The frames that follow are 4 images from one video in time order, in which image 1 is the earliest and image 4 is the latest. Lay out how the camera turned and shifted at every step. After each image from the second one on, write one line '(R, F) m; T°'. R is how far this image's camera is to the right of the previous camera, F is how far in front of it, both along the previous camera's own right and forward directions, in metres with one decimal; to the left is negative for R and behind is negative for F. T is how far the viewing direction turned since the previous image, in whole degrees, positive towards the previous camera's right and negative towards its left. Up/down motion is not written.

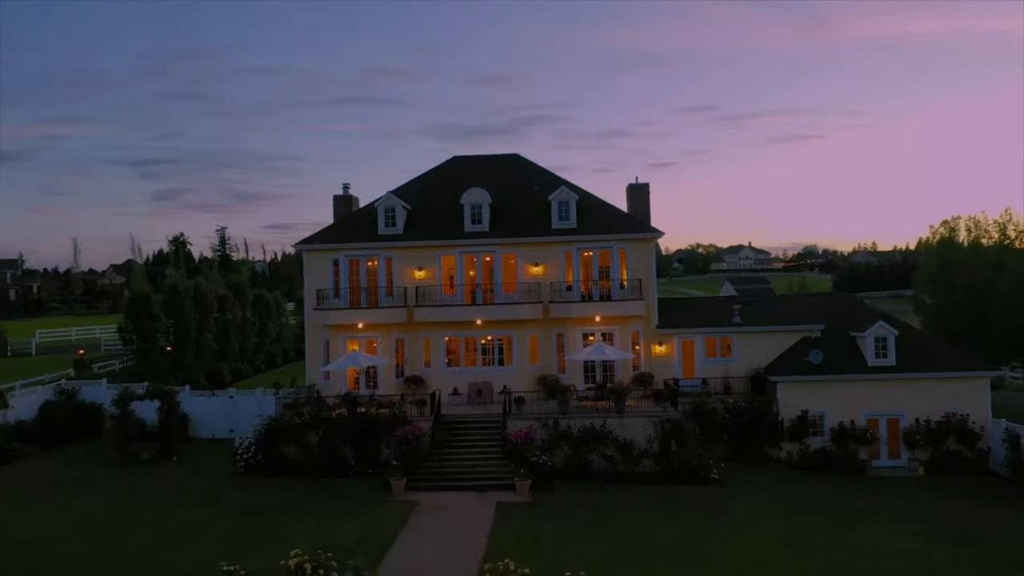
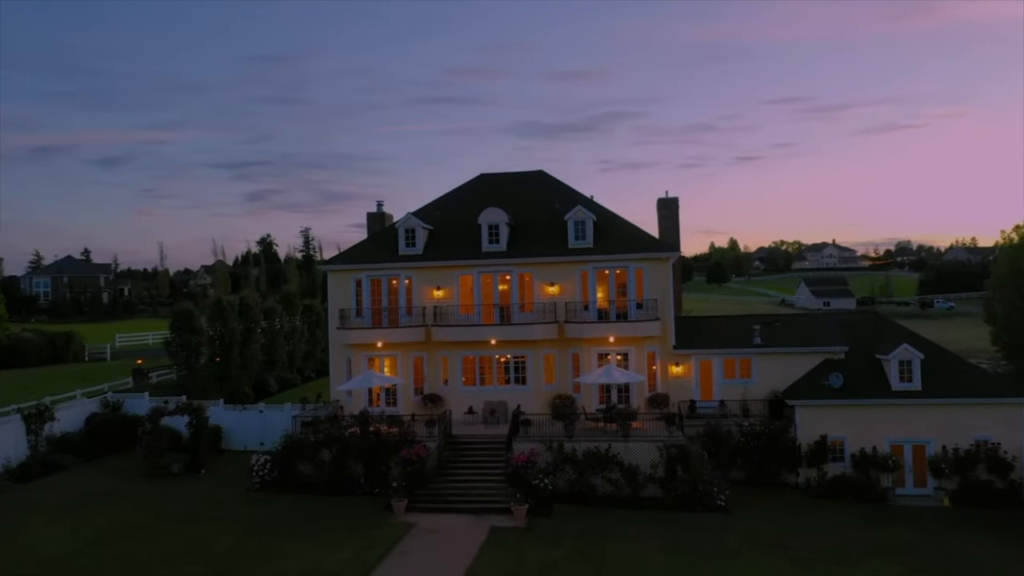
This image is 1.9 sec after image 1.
(+2.2, -0.1) m; -6°
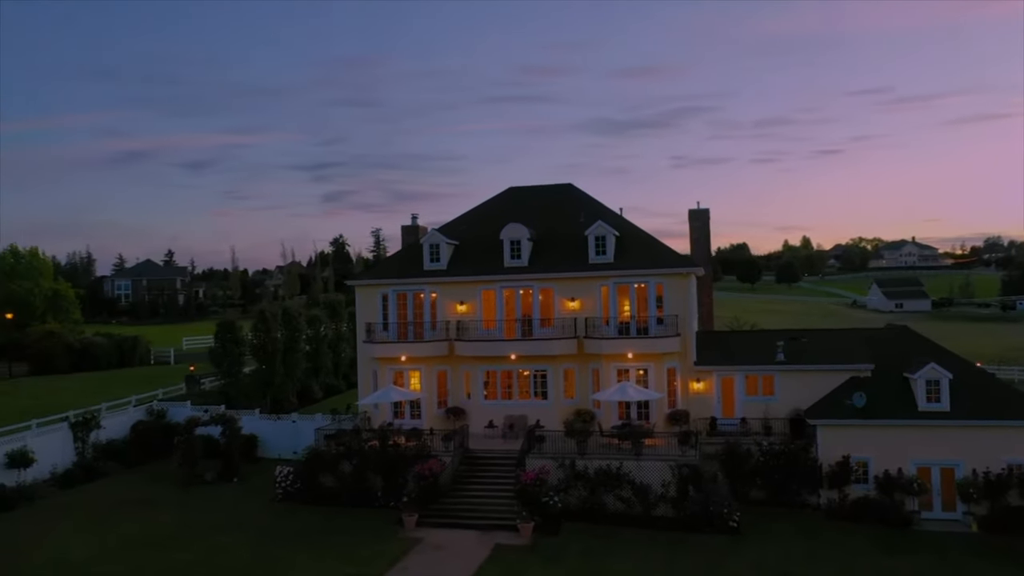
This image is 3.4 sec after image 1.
(+1.7, -0.2) m; -5°
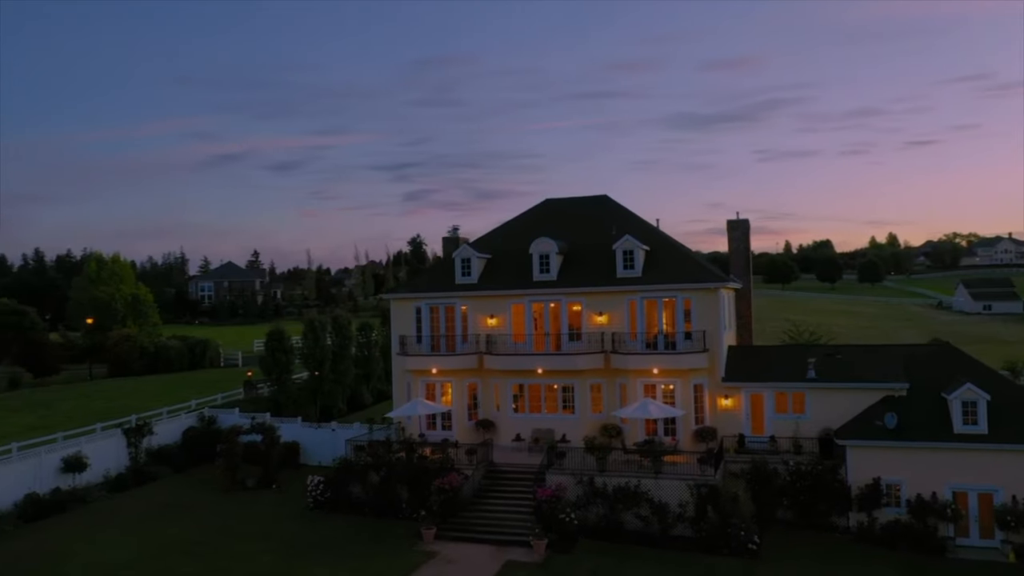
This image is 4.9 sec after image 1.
(+1.7, -0.2) m; -5°
